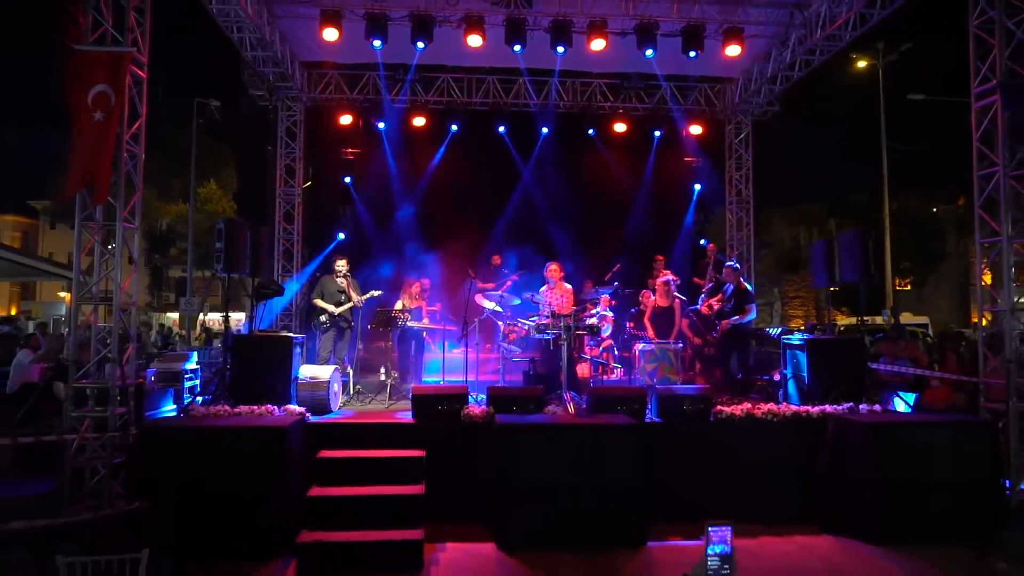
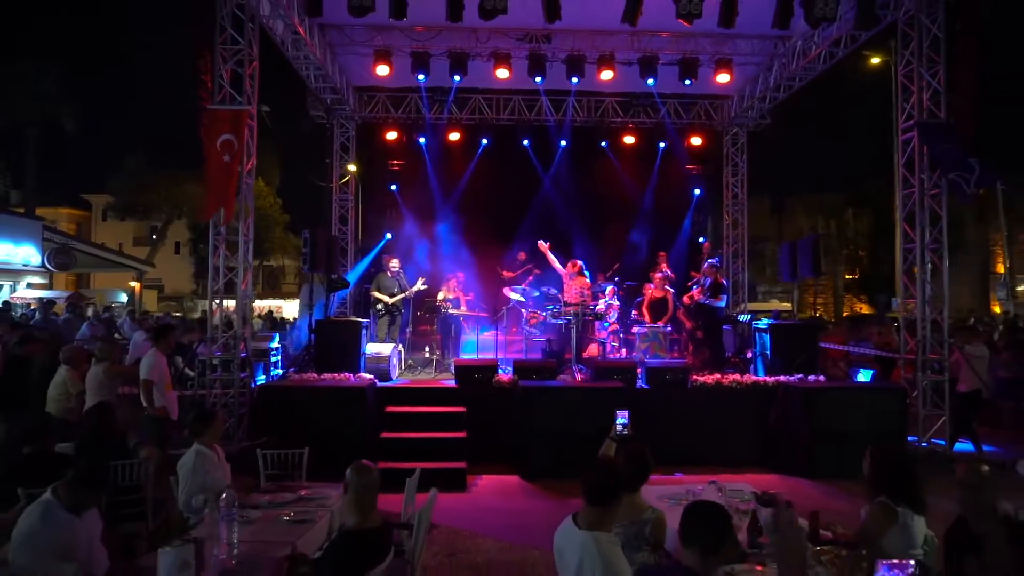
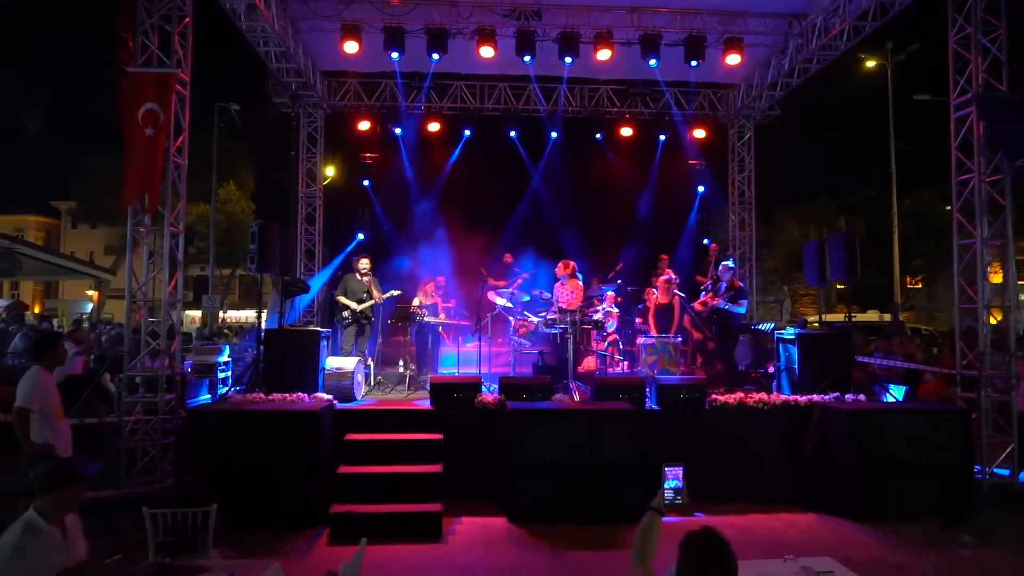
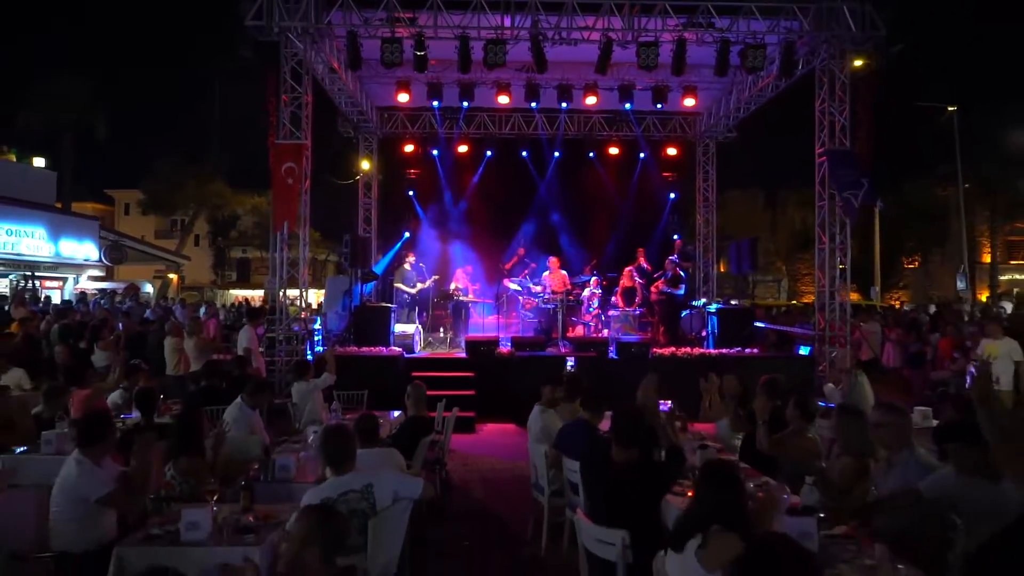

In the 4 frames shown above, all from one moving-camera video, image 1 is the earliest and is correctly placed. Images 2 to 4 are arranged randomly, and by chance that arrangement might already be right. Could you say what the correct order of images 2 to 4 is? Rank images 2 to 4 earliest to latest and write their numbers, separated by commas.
3, 2, 4
